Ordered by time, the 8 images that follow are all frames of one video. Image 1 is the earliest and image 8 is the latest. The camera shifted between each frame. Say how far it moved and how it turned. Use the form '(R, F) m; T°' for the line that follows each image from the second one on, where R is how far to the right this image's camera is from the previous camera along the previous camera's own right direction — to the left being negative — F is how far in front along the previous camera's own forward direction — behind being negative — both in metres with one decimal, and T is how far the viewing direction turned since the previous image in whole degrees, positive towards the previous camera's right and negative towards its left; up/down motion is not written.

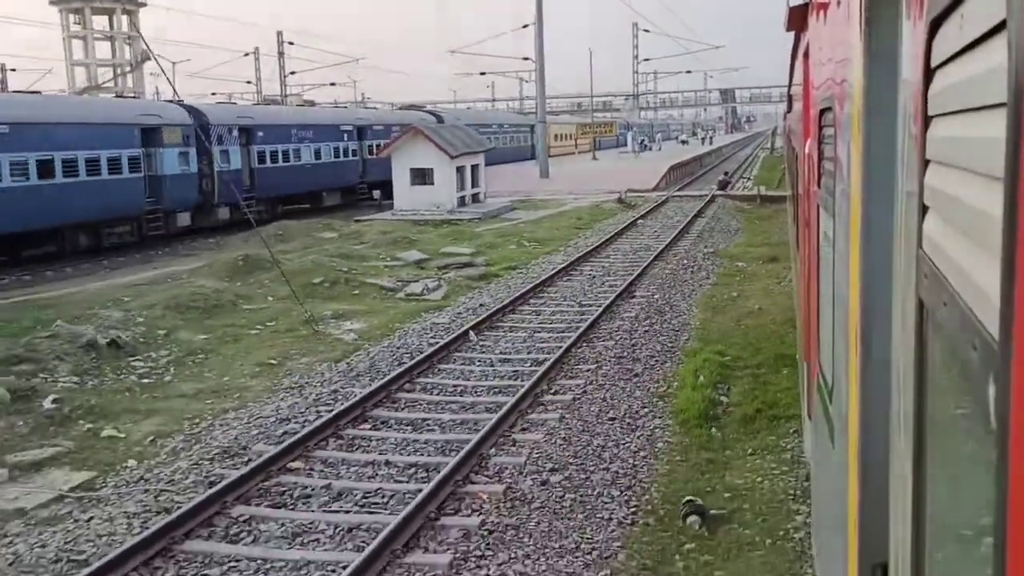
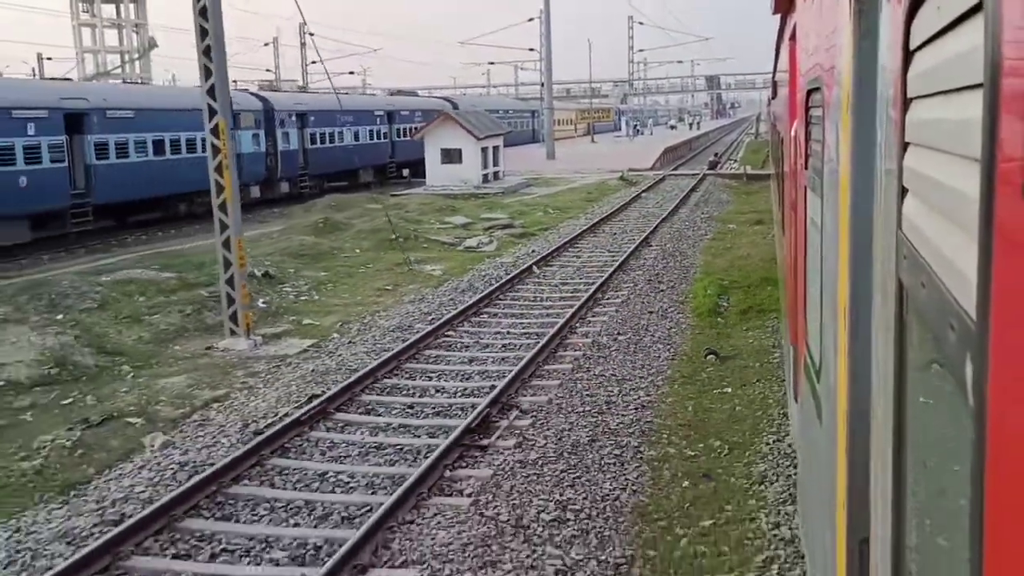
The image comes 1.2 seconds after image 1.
(-1.1, -3.7) m; +1°
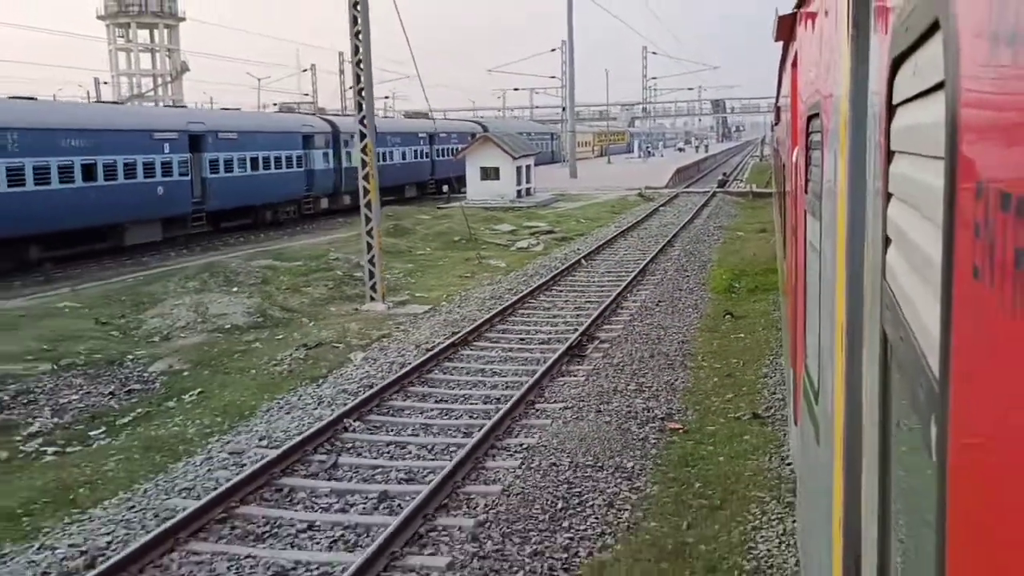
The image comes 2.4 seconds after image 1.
(-1.0, -3.6) m; 0°
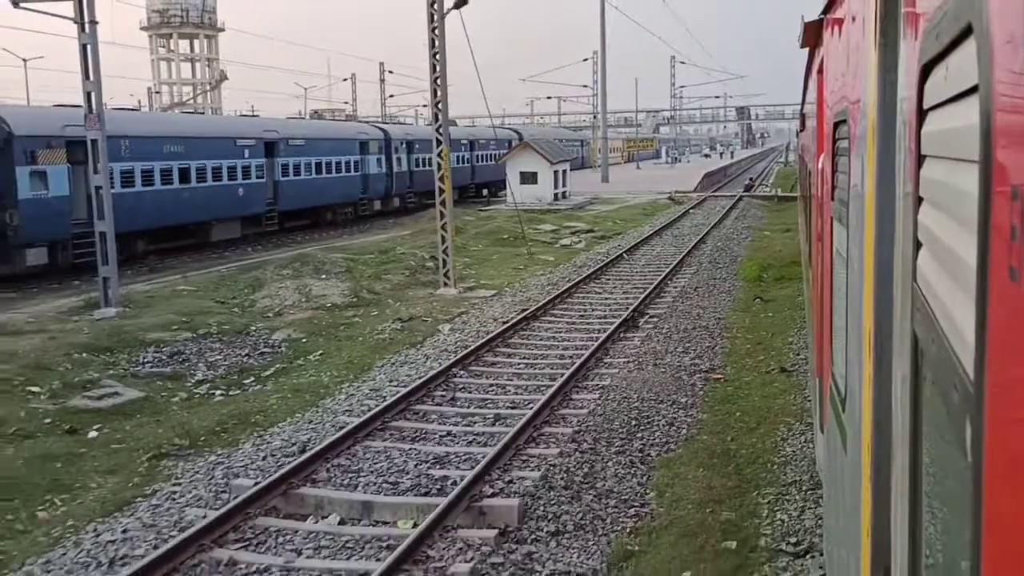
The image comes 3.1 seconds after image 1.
(-0.6, -2.0) m; -1°
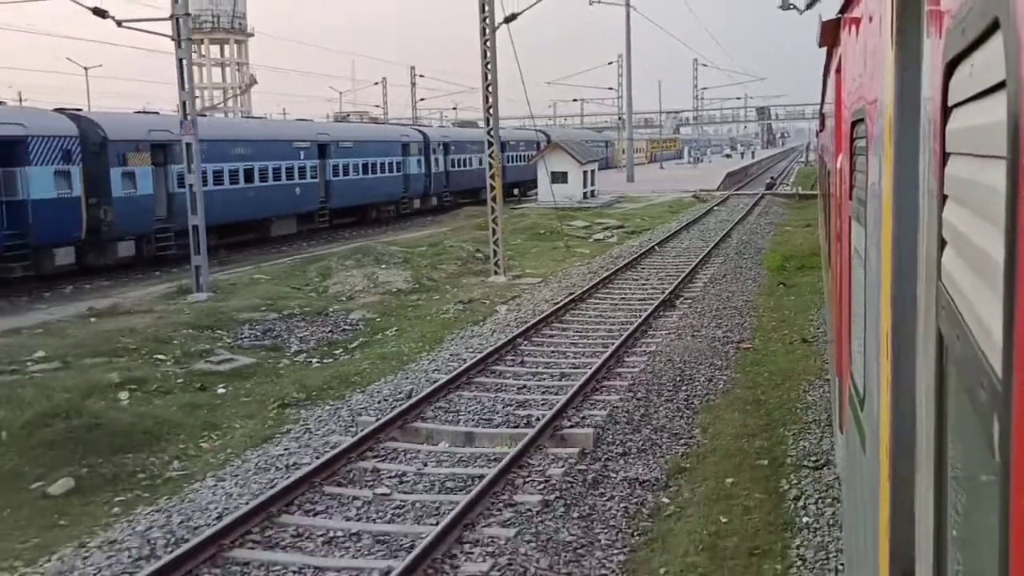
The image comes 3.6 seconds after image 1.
(-0.5, -1.6) m; -1°
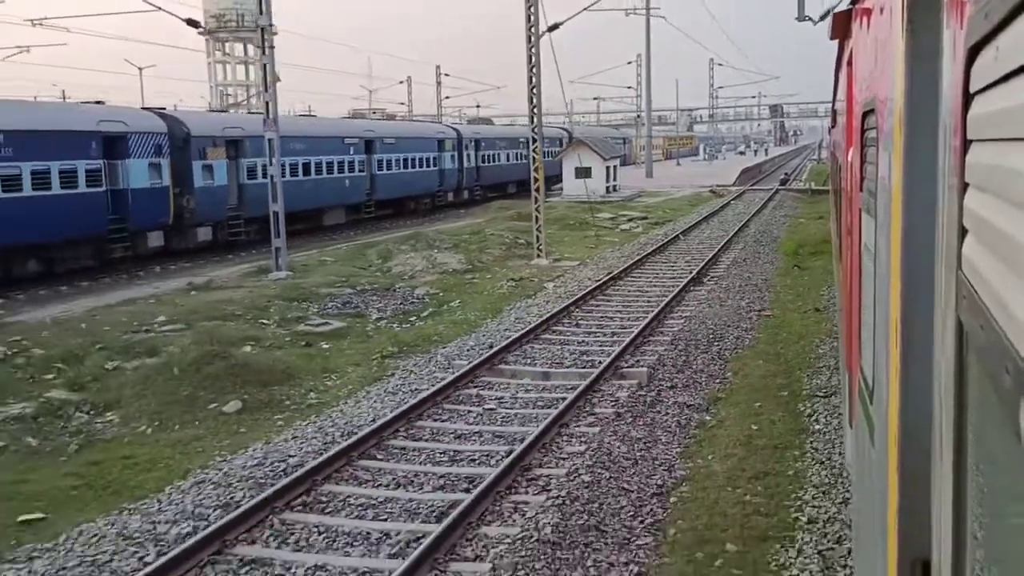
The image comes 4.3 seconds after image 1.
(-0.6, -2.0) m; -1°
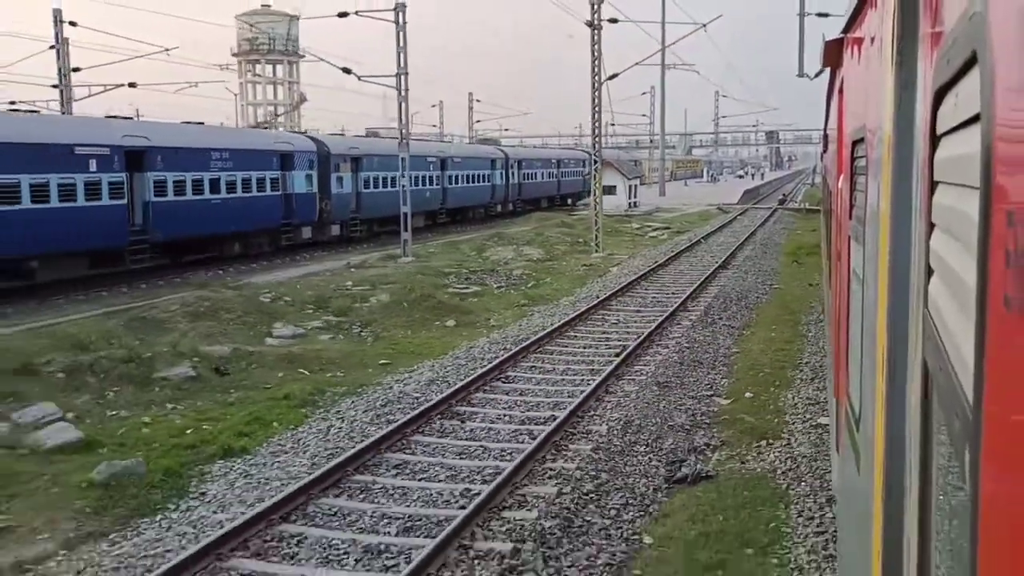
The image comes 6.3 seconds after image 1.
(-1.9, -5.7) m; 0°
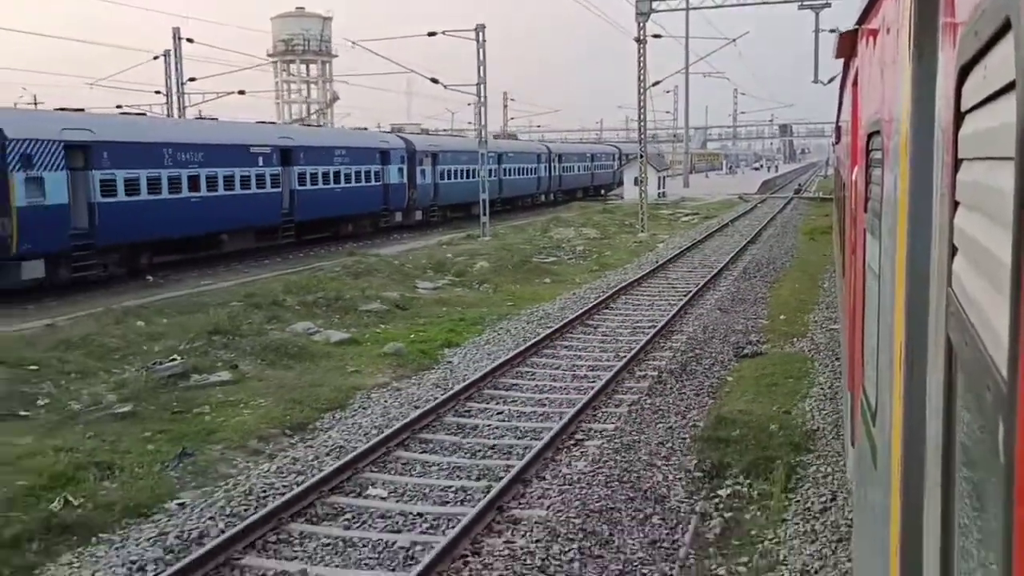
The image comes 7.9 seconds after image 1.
(-1.5, -4.5) m; -1°
